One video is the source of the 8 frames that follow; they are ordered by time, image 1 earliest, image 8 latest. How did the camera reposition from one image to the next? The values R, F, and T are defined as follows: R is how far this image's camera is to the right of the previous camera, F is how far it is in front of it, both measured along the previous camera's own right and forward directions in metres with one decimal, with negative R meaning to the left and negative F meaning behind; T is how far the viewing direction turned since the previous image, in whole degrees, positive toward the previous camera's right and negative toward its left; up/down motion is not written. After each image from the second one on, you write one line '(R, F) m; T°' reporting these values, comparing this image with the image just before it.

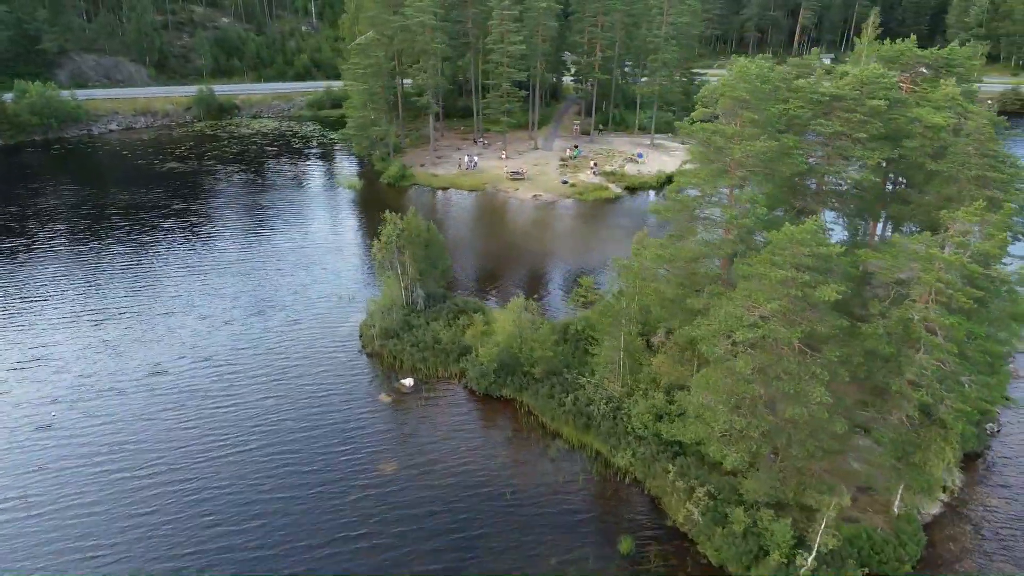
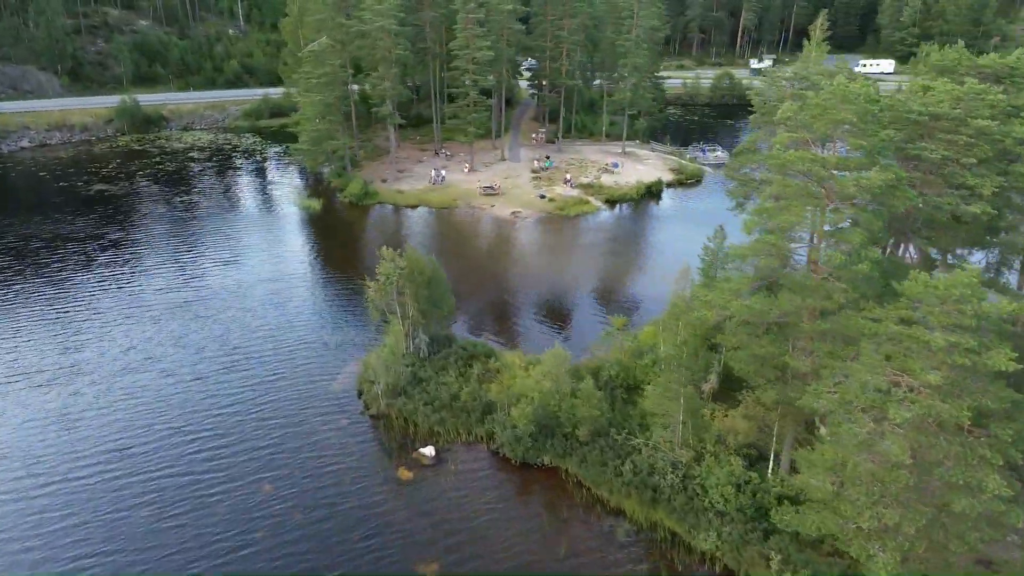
(-3.3, +3.8) m; +5°
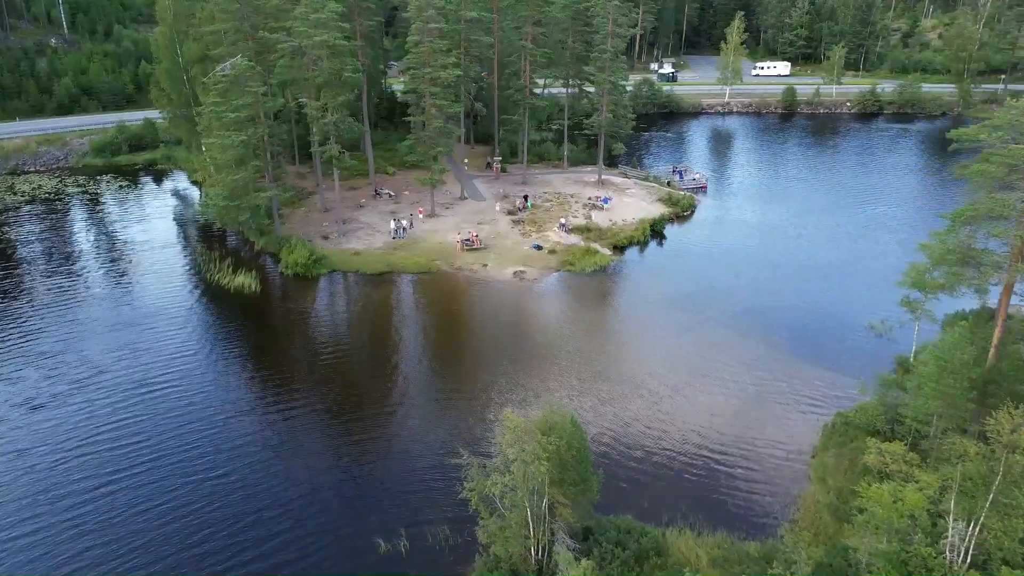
(-7.9, +11.0) m; +12°
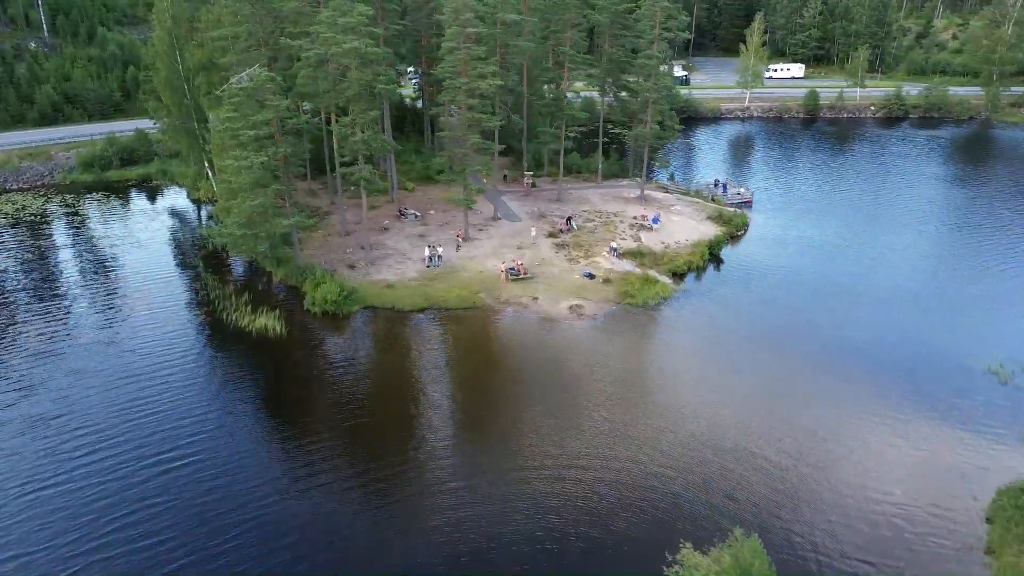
(-3.4, +4.3) m; +1°
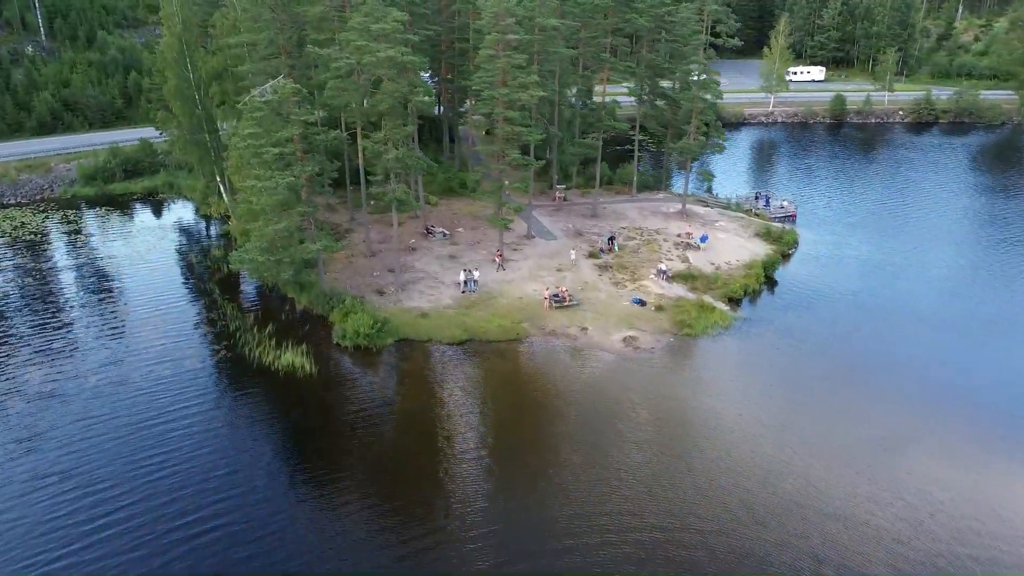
(-2.2, +2.9) m; 0°
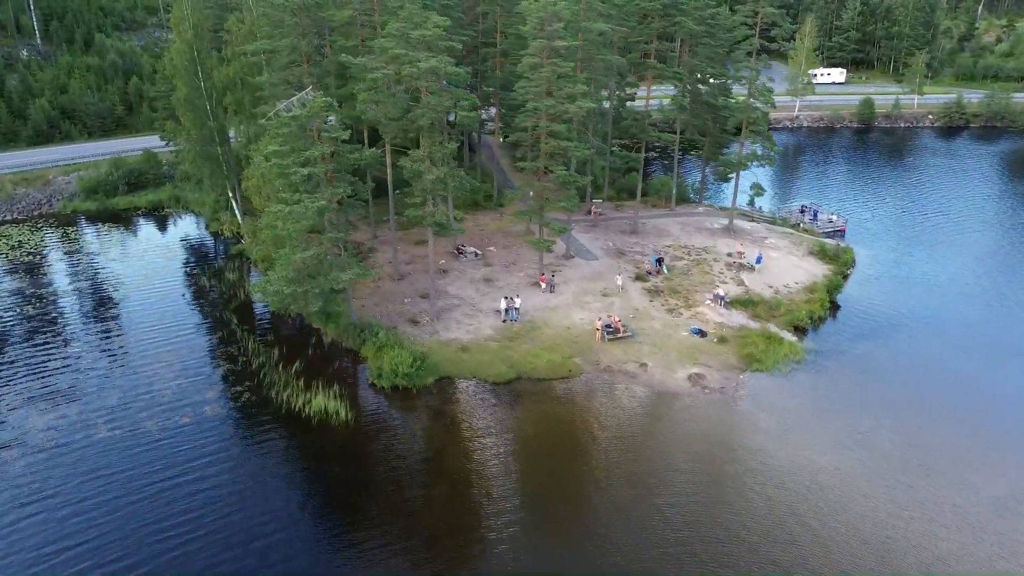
(-2.2, +3.0) m; 0°
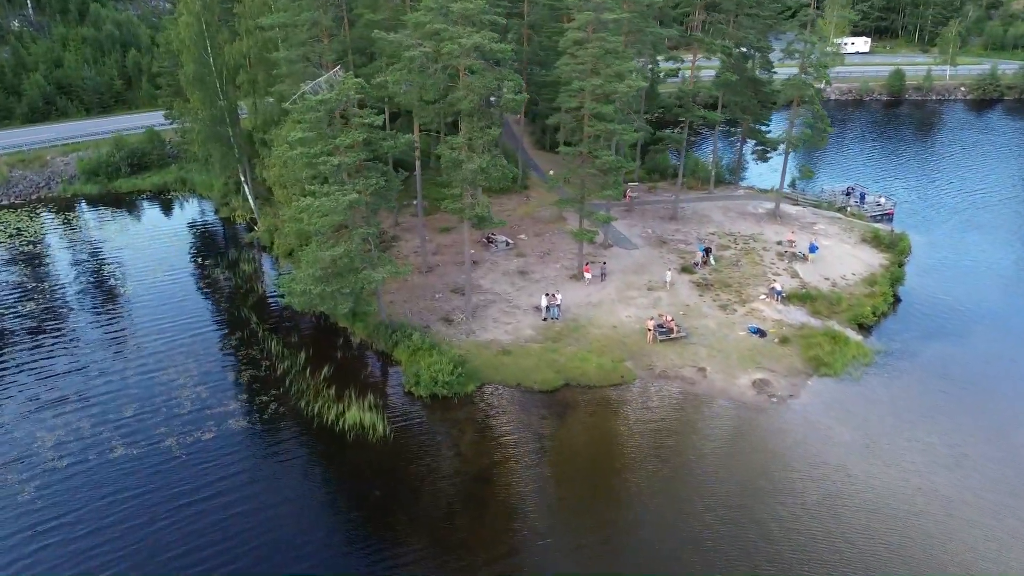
(-1.8, +2.5) m; 0°
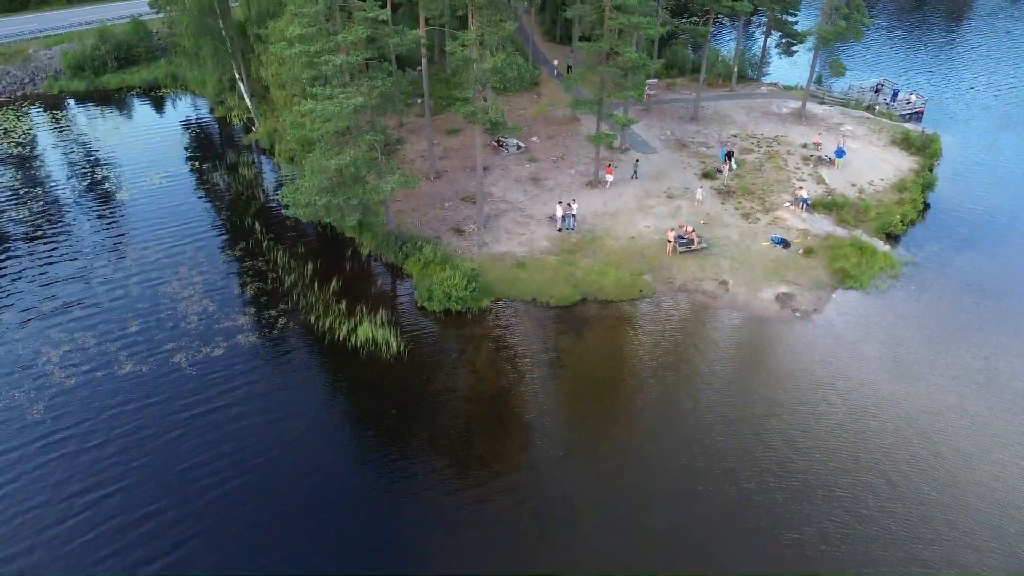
(-0.5, +1.2) m; 0°
